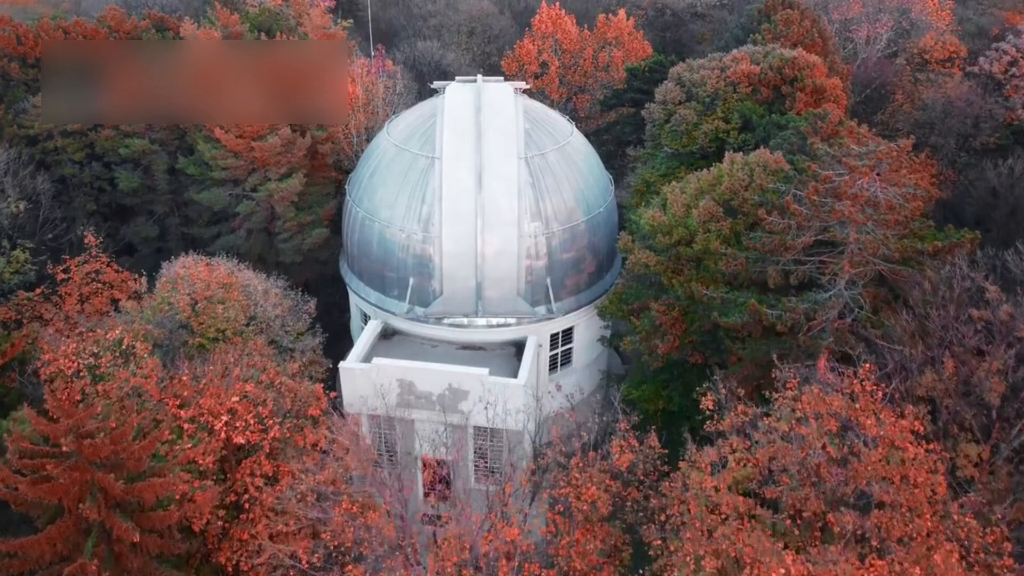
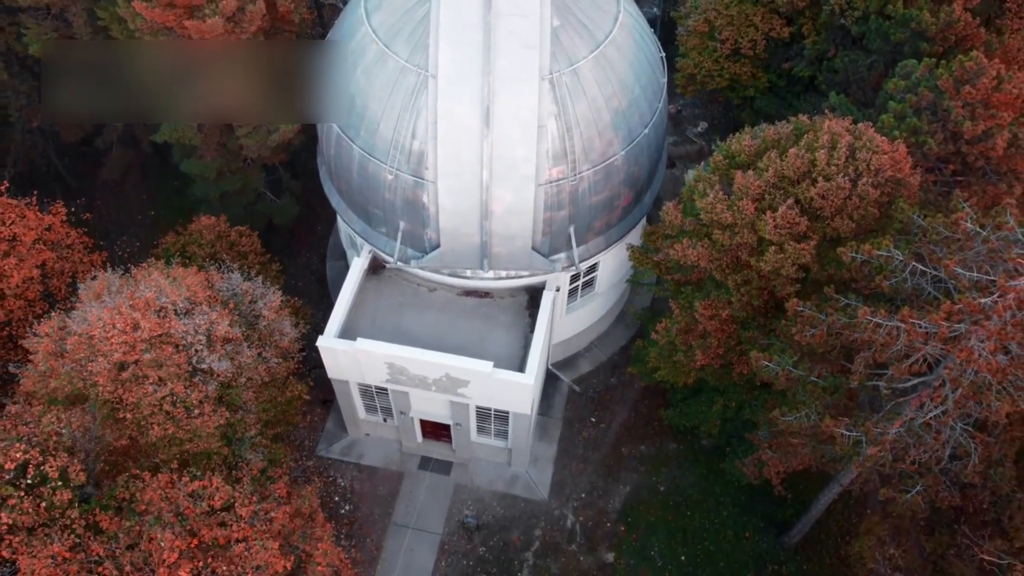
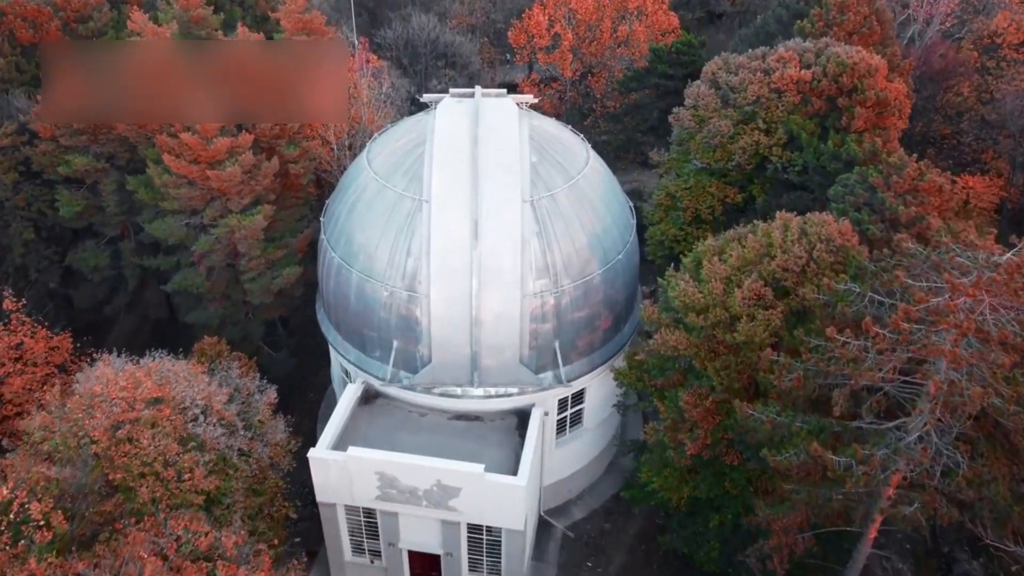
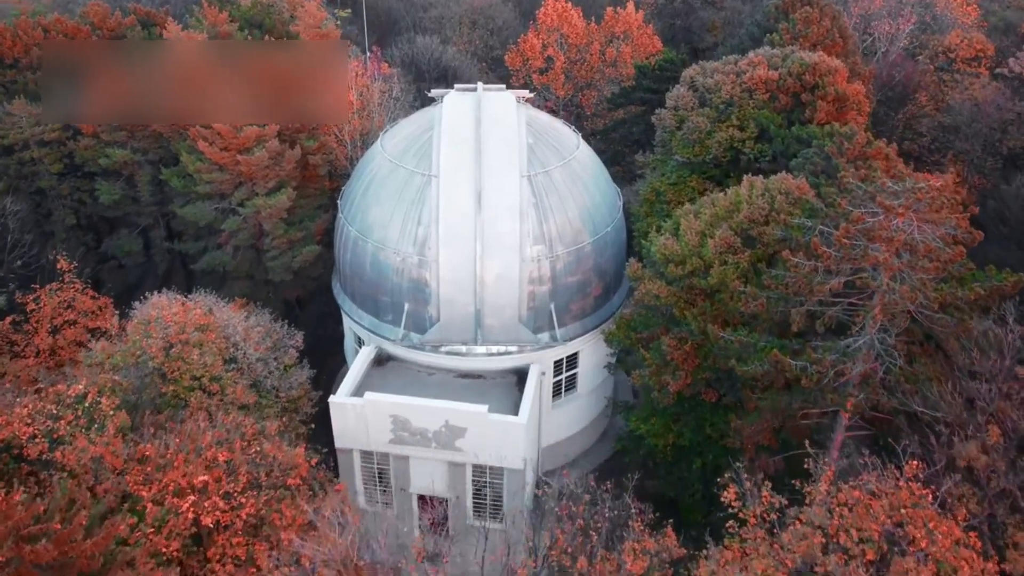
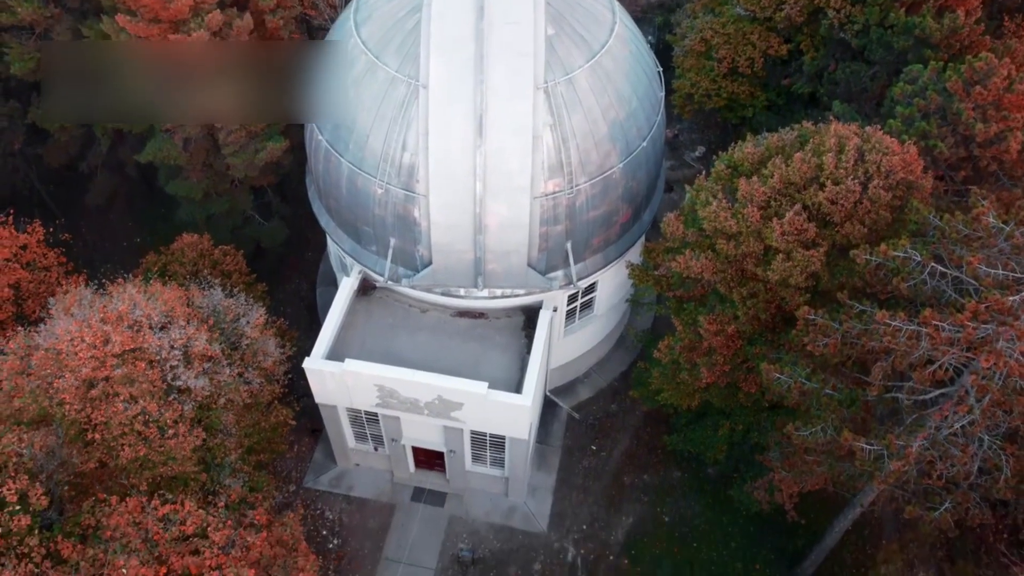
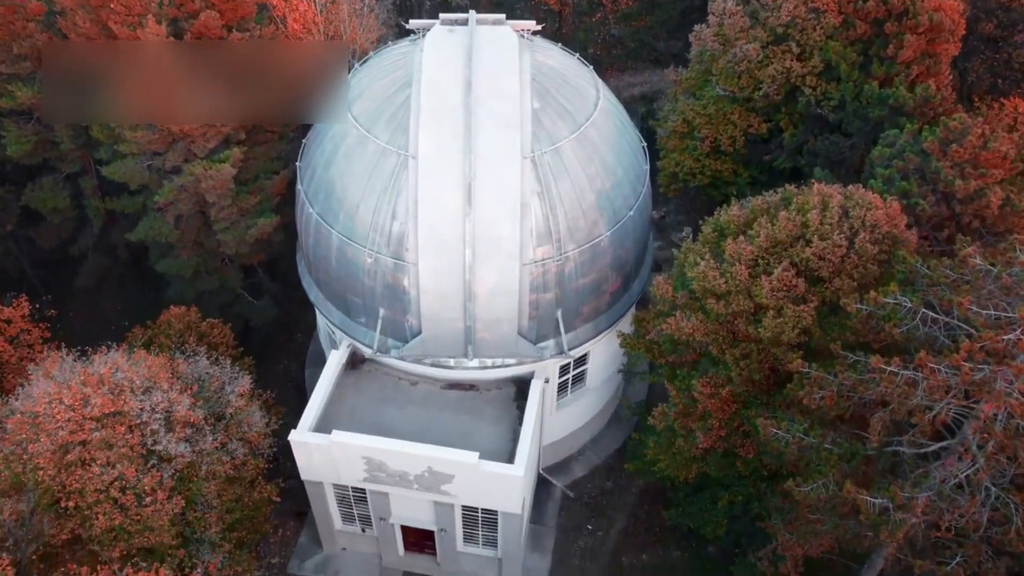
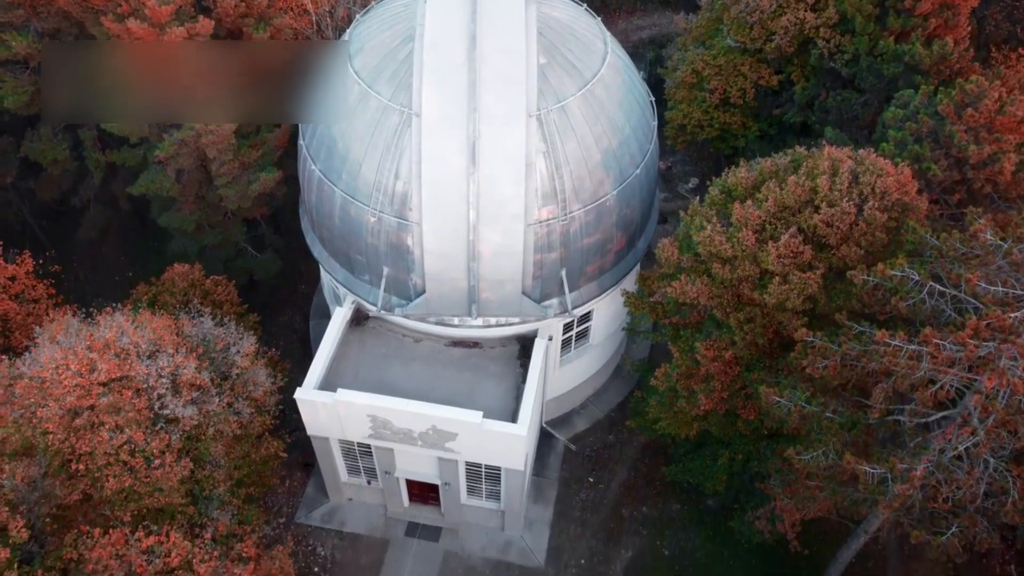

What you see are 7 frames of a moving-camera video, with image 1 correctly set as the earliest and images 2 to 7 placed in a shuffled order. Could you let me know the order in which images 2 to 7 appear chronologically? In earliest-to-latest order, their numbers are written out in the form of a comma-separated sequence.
4, 3, 6, 7, 5, 2
